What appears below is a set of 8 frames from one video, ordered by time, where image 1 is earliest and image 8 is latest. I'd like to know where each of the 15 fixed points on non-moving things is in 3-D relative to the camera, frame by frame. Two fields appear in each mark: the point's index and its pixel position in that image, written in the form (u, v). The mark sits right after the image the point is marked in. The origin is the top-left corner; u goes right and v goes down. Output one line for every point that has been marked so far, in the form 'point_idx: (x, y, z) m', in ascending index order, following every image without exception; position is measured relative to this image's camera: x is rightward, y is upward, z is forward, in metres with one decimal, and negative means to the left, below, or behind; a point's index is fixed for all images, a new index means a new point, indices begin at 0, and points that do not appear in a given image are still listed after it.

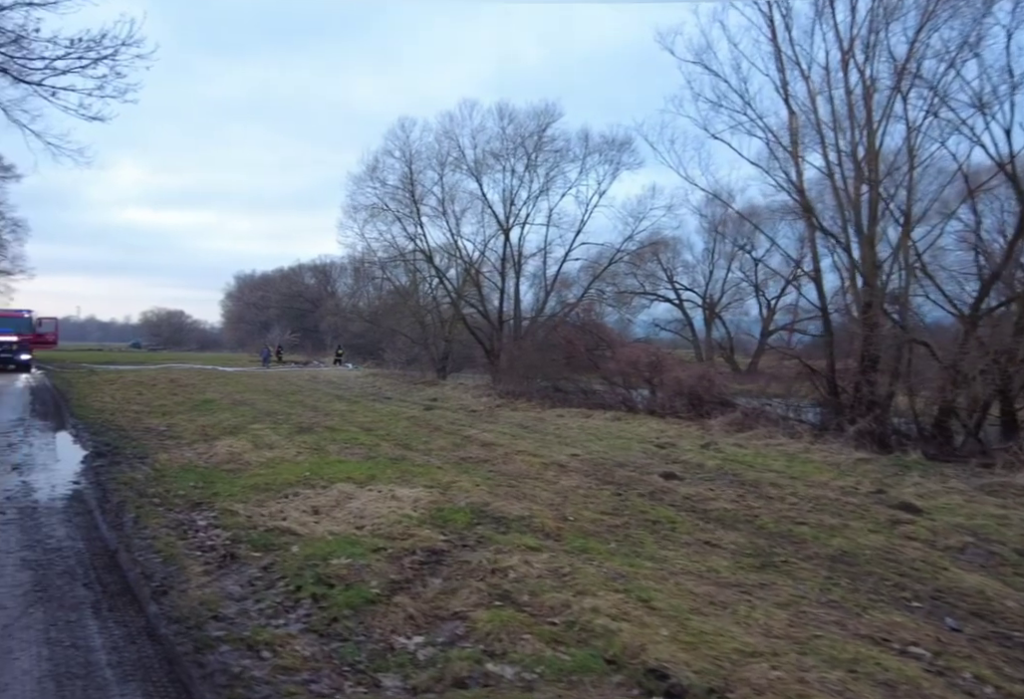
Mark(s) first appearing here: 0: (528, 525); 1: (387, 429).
0: (+0.2, -2.3, +7.5) m
1: (-3.1, -2.0, +14.4) m
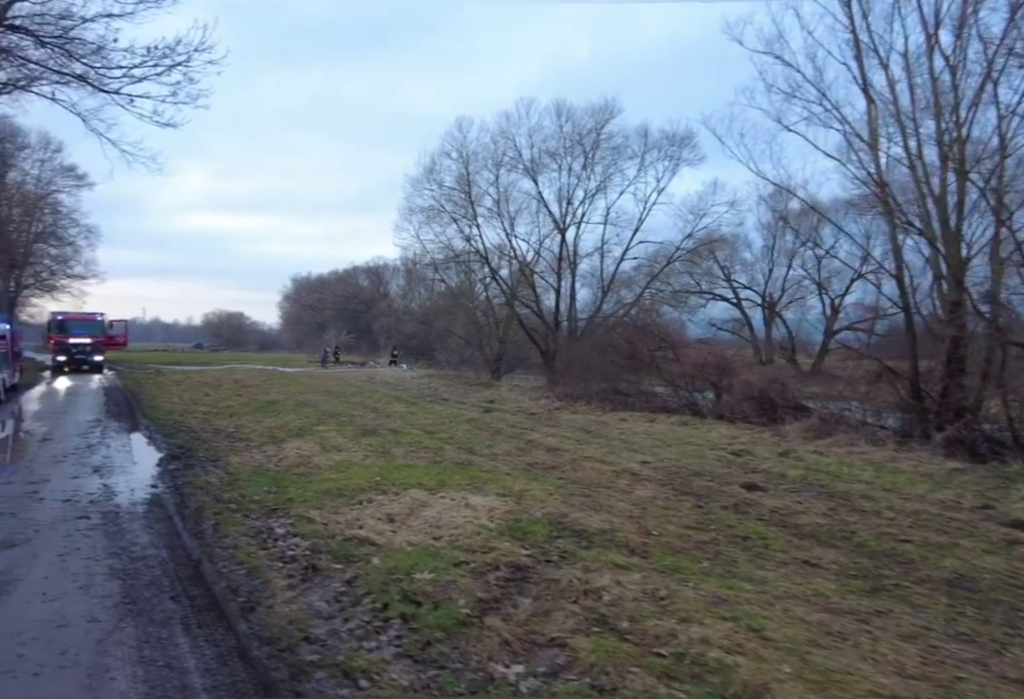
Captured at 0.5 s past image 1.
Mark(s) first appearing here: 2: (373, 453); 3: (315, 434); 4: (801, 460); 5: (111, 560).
0: (+1.2, -2.3, +7.0) m
1: (-1.5, -2.0, +14.2) m
2: (-2.6, -2.0, +10.9) m
3: (-4.2, -1.8, +12.5) m
4: (+6.7, -2.6, +13.5) m
5: (-3.4, -1.8, +5.0) m
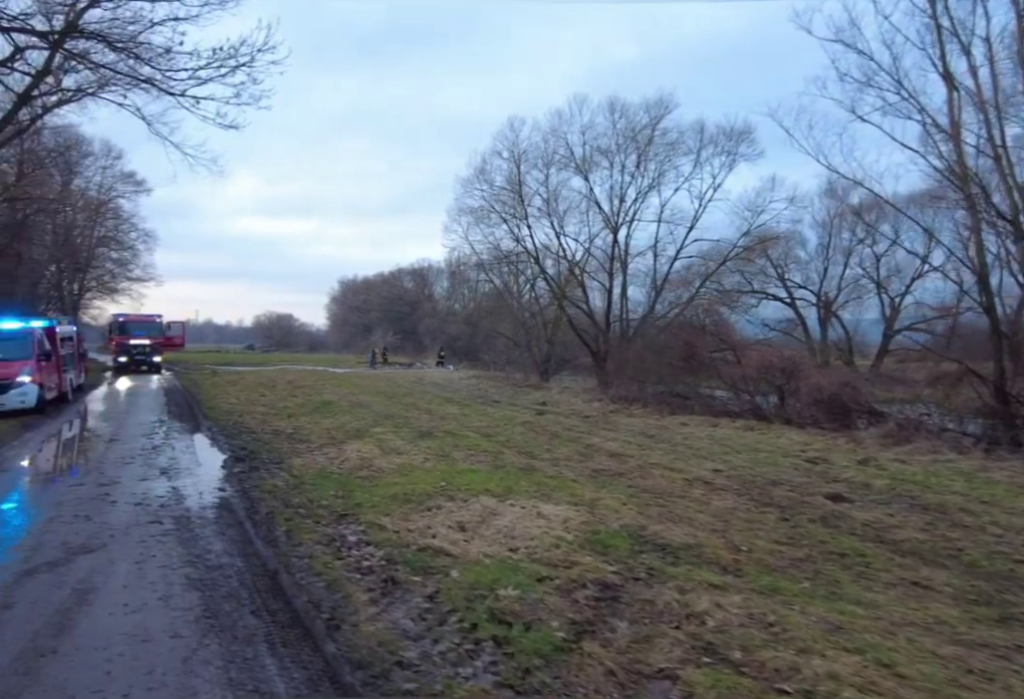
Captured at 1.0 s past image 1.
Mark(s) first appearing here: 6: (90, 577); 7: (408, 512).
0: (+2.1, -2.3, +6.5) m
1: (-0.1, -2.0, +13.8) m
2: (-1.4, -2.0, +10.7) m
3: (-2.9, -1.8, +12.4) m
4: (+8.0, -2.6, +12.6) m
5: (-2.7, -1.8, +4.8) m
6: (-3.2, -1.7, +4.4) m
7: (-1.3, -2.0, +7.1) m
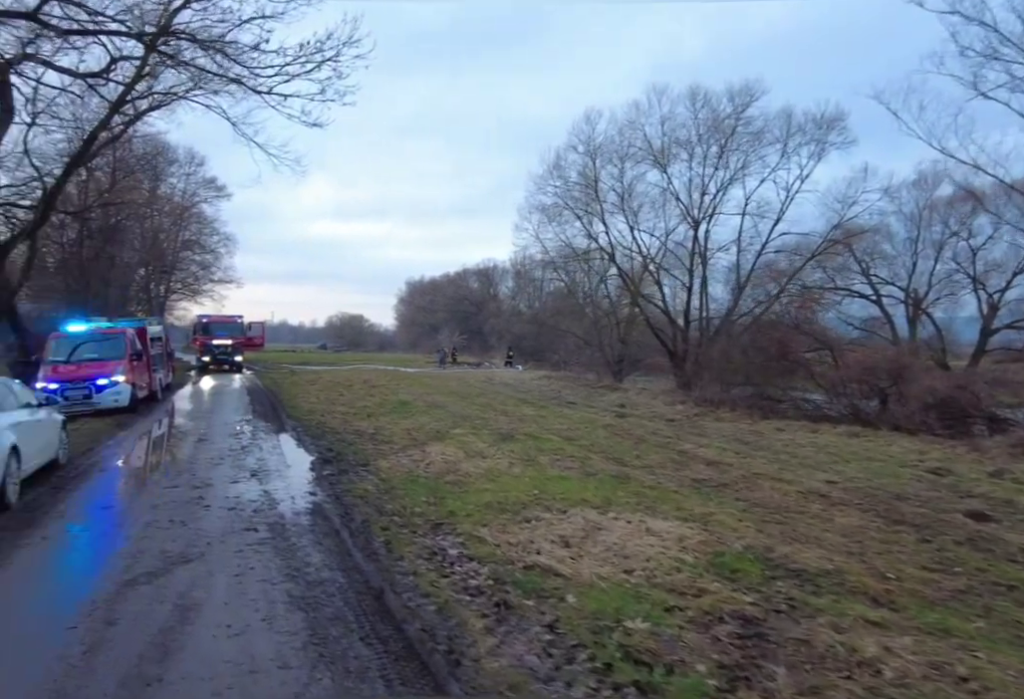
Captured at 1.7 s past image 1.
0: (+3.2, -2.3, +5.7) m
1: (+1.8, -2.0, +13.2) m
2: (+0.1, -2.0, +10.2) m
3: (-1.2, -1.8, +12.0) m
4: (+9.8, -2.6, +11.1) m
5: (-1.7, -1.8, +4.4) m
6: (-2.3, -1.7, +4.1) m
7: (-0.1, -2.0, +6.6) m
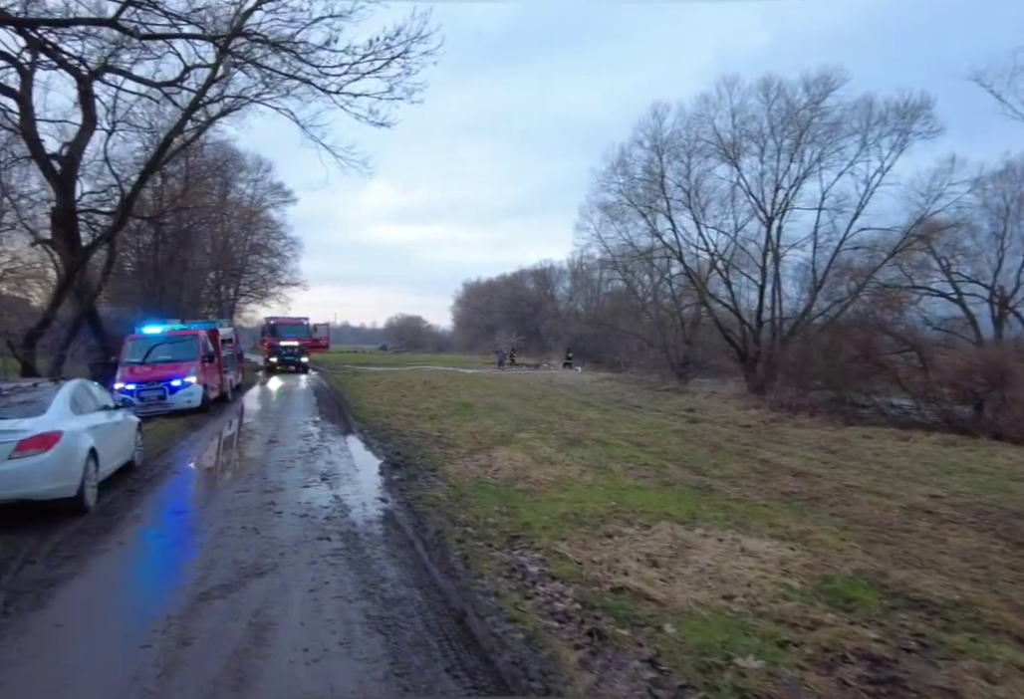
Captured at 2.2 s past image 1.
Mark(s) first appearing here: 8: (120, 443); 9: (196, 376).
0: (+4.0, -2.3, +4.9) m
1: (+3.2, -2.1, +12.5) m
2: (+1.3, -2.0, +9.7) m
3: (+0.2, -1.9, +11.7) m
4: (+11.0, -2.6, +9.7) m
5: (-1.0, -1.8, +4.2) m
6: (-1.6, -1.7, +3.9) m
7: (+0.8, -2.0, +6.1) m
8: (-4.8, -1.1, +7.0) m
9: (-7.6, -0.6, +13.9) m
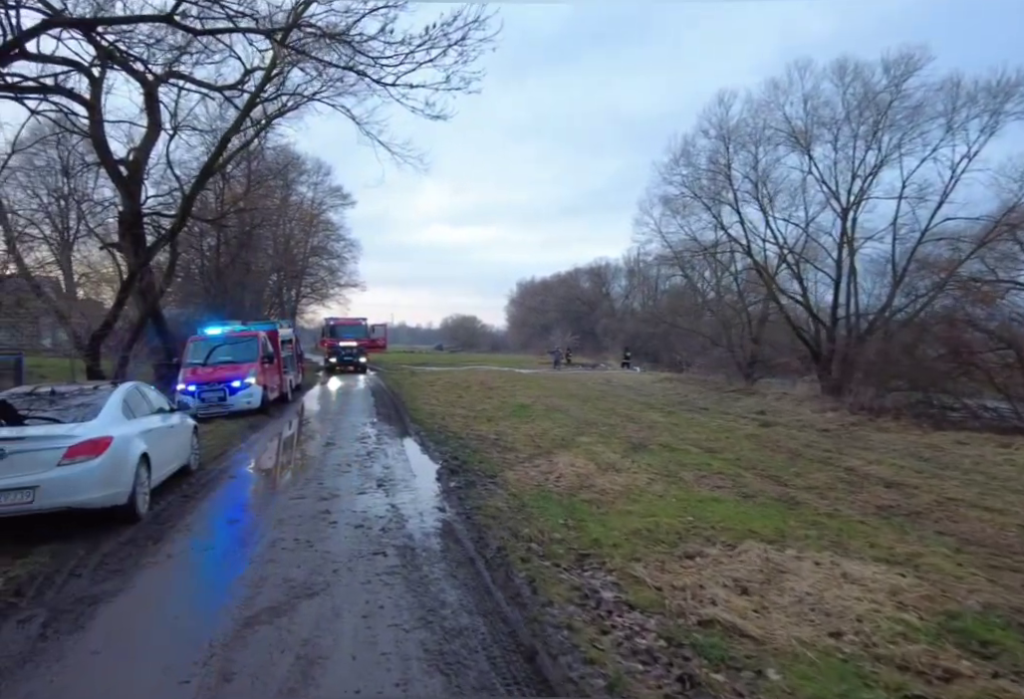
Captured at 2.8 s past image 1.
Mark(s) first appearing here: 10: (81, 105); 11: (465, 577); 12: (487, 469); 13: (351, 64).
0: (+4.5, -2.3, +4.0) m
1: (+4.5, -2.0, +11.7) m
2: (+2.3, -2.0, +9.0) m
3: (+1.4, -1.9, +11.1) m
4: (+11.9, -2.5, +8.2) m
5: (-0.6, -1.8, +3.7) m
6: (-1.2, -1.7, +3.5) m
7: (+1.4, -2.0, +5.5) m
8: (-4.0, -1.2, +7.0) m
9: (-6.2, -0.7, +14.0) m
10: (-11.4, +6.5, +15.2) m
11: (-0.4, -1.8, +4.6) m
12: (-0.4, -1.8, +8.8) m
13: (-2.6, +4.6, +9.4) m
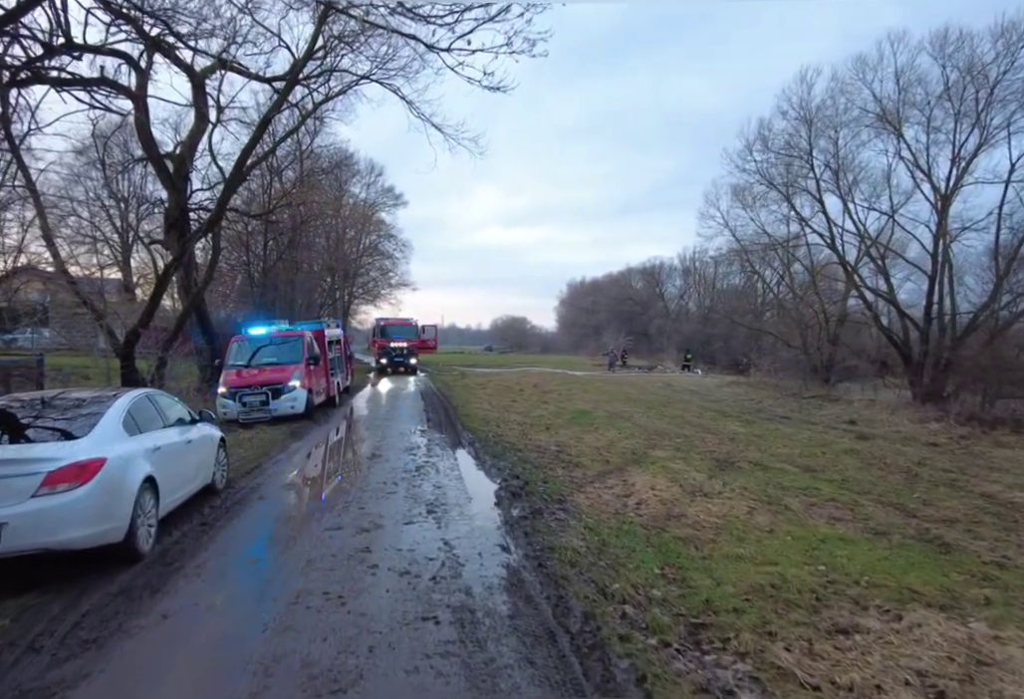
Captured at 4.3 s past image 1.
0: (+5.0, -2.3, +2.4) m
1: (+5.6, -2.1, +10.0) m
2: (+3.2, -2.0, +7.5) m
3: (+2.5, -1.9, +9.7) m
4: (+12.8, -2.6, +5.9) m
5: (-0.1, -1.8, +2.5) m
6: (-0.7, -1.7, +2.3) m
7: (+2.1, -2.0, +4.1) m
8: (-3.3, -1.2, +6.0) m
9: (-4.8, -0.7, +13.2) m
10: (-9.9, +6.5, +14.9) m
11: (+0.2, -1.8, +3.4) m
12: (+0.5, -1.8, +7.5) m
13: (-1.6, +4.6, +8.3) m
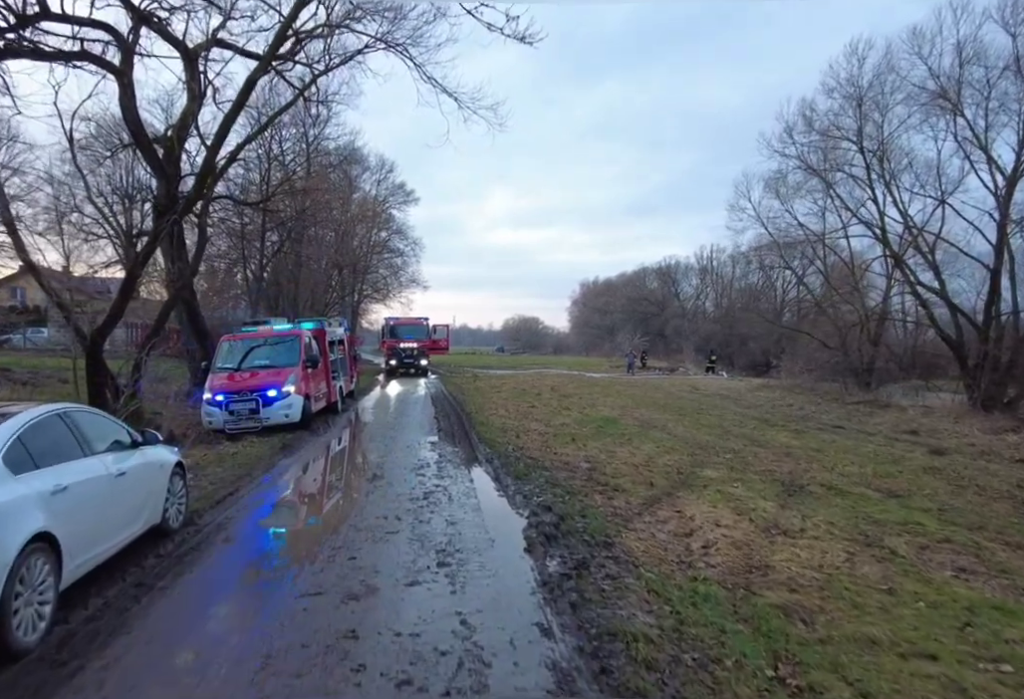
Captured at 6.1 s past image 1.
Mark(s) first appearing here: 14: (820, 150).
0: (+5.2, -2.3, +0.7) m
1: (+6.0, -2.1, +8.3) m
2: (+3.6, -2.0, +5.9) m
3: (+2.8, -1.9, +8.1) m
4: (+13.1, -2.6, +4.1) m
5: (+0.2, -1.8, +0.9) m
6: (-0.5, -1.8, +0.8) m
7: (+2.3, -2.0, +2.5) m
8: (-3.0, -1.2, +4.5) m
9: (-4.3, -0.7, +11.7) m
10: (-9.4, +6.5, +13.5) m
11: (+0.4, -1.8, +1.8) m
12: (+0.9, -1.8, +6.0) m
13: (-1.3, +4.6, +6.8) m
14: (+10.5, +6.7, +19.7) m
